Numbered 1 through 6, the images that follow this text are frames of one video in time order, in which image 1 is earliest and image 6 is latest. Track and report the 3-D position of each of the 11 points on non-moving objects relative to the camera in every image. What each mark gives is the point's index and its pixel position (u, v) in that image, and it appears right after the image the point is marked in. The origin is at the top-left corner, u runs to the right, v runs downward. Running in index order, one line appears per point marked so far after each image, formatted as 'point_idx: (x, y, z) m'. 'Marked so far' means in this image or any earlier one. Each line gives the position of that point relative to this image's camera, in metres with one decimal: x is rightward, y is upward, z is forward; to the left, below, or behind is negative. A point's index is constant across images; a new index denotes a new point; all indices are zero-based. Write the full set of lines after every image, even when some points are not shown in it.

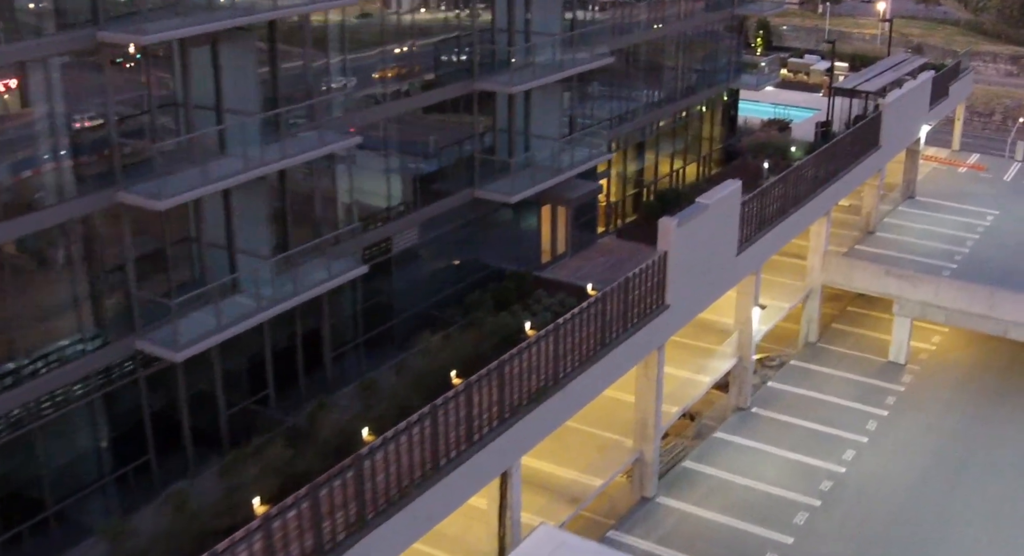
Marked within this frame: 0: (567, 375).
0: (+0.9, -1.6, +18.9) m
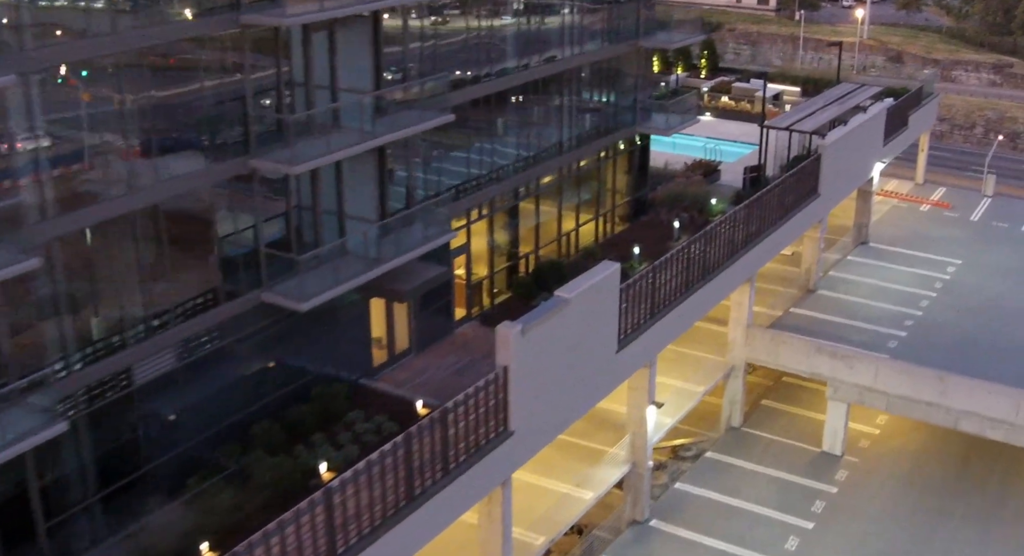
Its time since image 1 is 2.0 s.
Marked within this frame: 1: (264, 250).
0: (-2.0, -3.4, +14.6) m
1: (-3.6, +0.4, +16.8) m
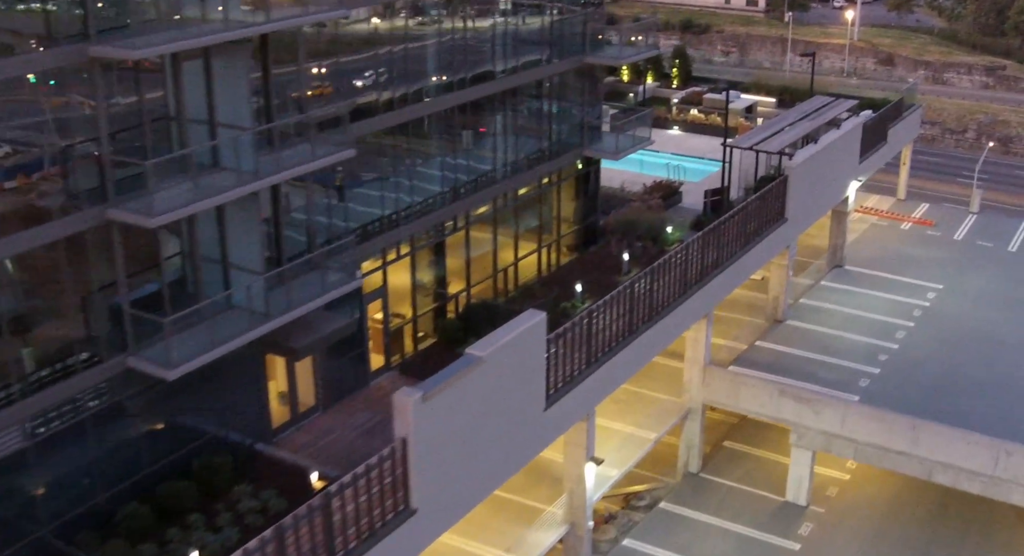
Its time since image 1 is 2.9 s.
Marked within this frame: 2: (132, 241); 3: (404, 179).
0: (-3.3, -4.1, +12.6) m
1: (-4.9, -0.4, +14.8) m
2: (-4.8, +0.5, +14.7) m
3: (-1.9, +1.7, +19.5) m
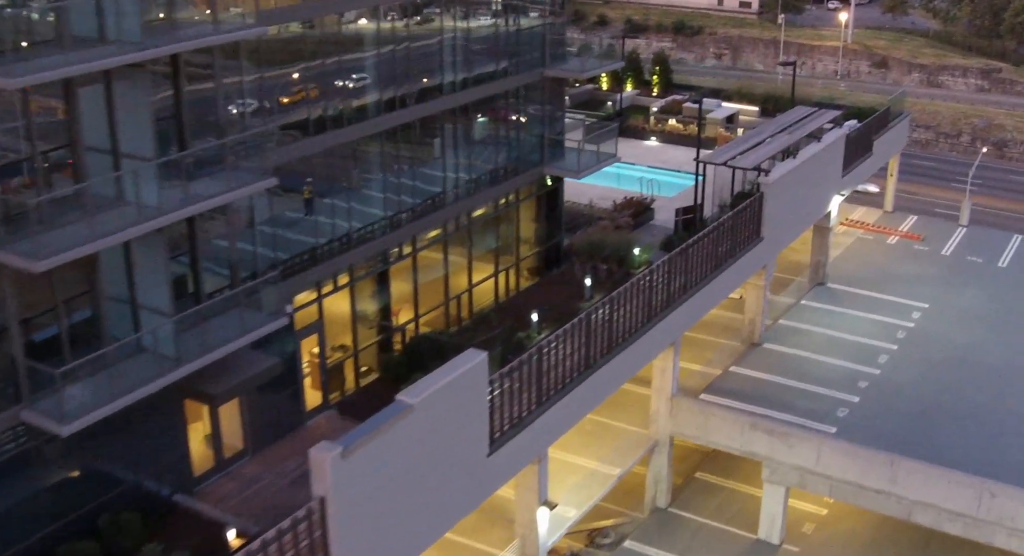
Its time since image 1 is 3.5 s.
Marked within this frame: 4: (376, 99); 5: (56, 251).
0: (-4.1, -4.6, +11.3) m
1: (-5.7, -0.9, +13.6) m
2: (-5.7, 0.0, +13.5) m
3: (-2.7, +1.1, +18.2) m
4: (-2.2, +2.9, +18.5) m
5: (-5.0, +0.4, +12.8) m
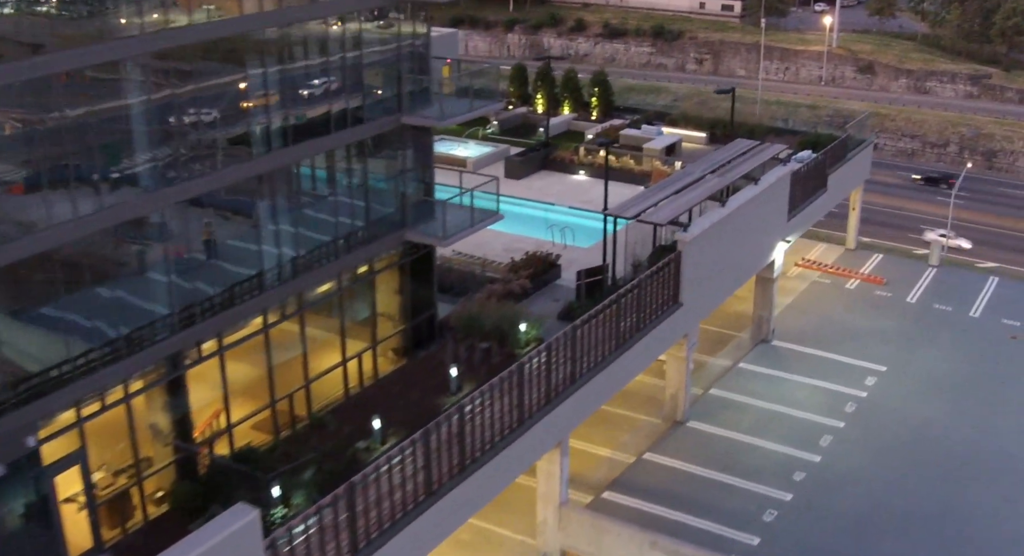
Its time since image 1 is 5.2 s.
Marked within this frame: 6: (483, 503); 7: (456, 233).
0: (-6.4, -6.1, +7.7) m
1: (-8.0, -2.3, +10.0) m
2: (-8.0, -1.5, +9.9) m
3: (-5.0, -0.3, +14.6) m
4: (-4.5, +1.4, +14.9) m
5: (-7.3, -1.1, +9.2) m
6: (-0.4, -3.2, +16.6) m
7: (-0.8, +0.8, +19.3) m
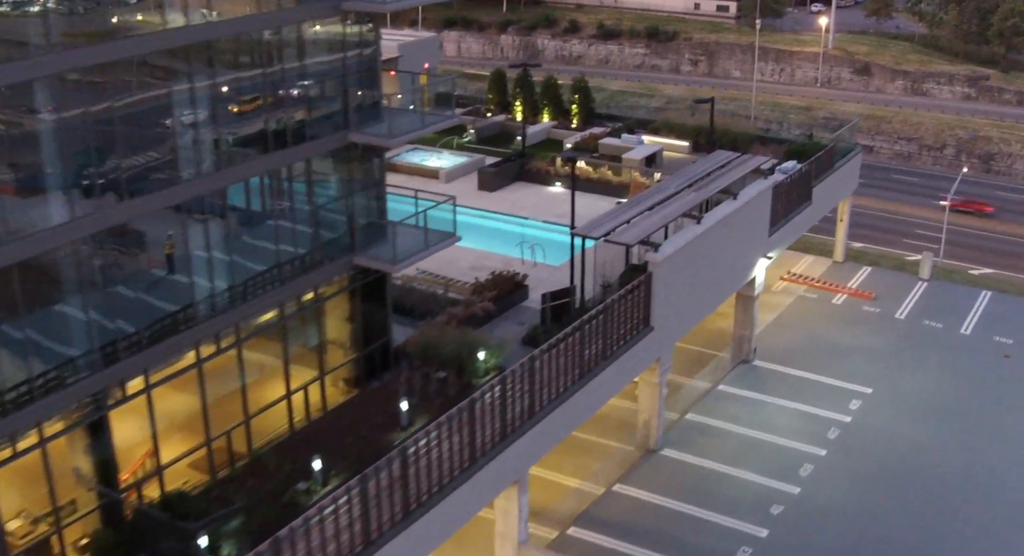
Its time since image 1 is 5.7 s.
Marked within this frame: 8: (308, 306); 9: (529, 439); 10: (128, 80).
0: (-7.1, -6.5, +6.7) m
1: (-8.7, -2.8, +8.9) m
2: (-8.7, -1.9, +8.8) m
3: (-5.7, -0.7, +13.5) m
4: (-5.2, +1.0, +13.8) m
5: (-8.0, -1.5, +8.2) m
6: (-1.1, -3.6, +15.6) m
7: (-1.5, +0.4, +18.2) m
8: (-3.1, -0.4, +17.8) m
9: (+0.2, -2.4, +17.5) m
10: (-4.7, +2.4, +14.5) m
